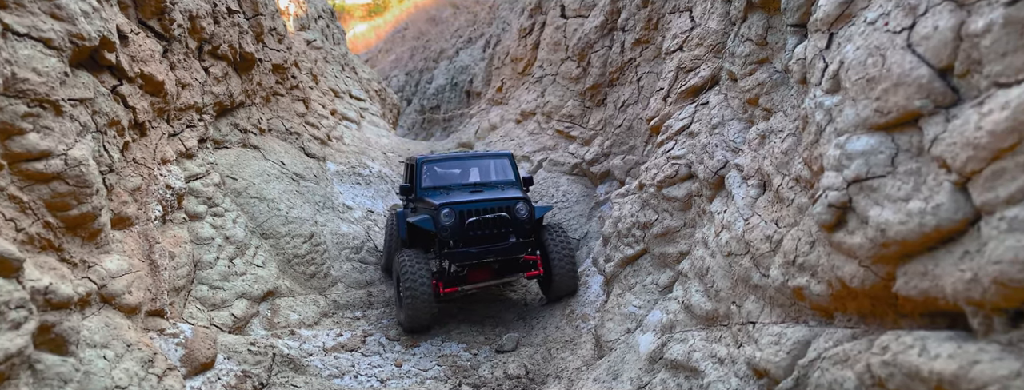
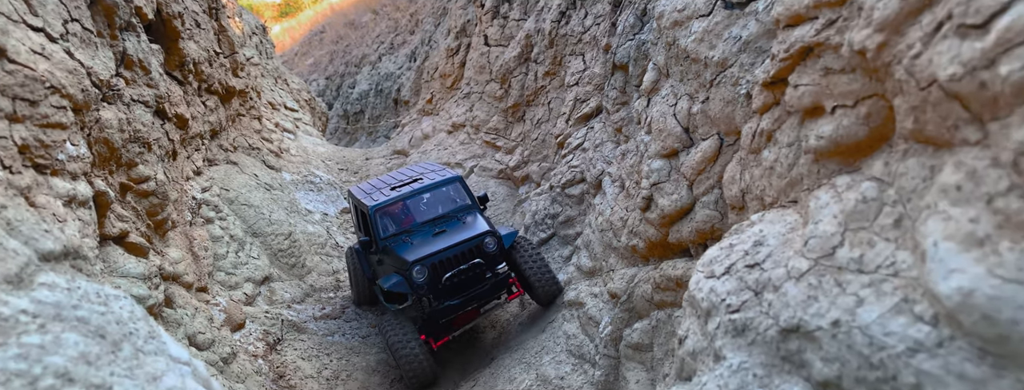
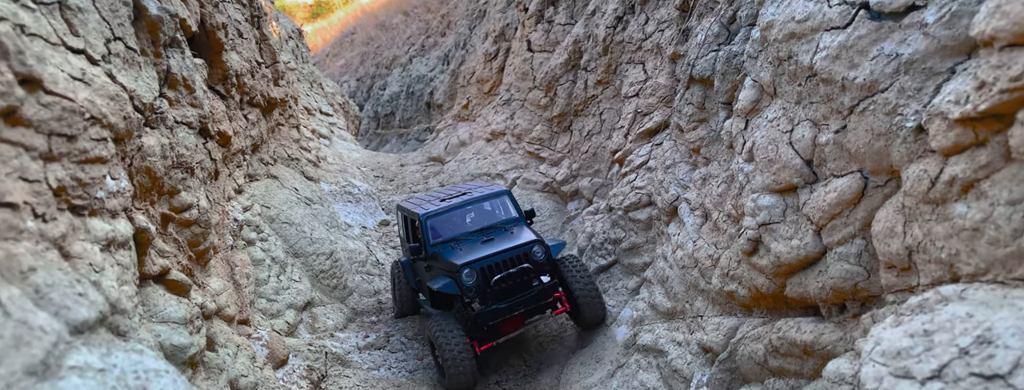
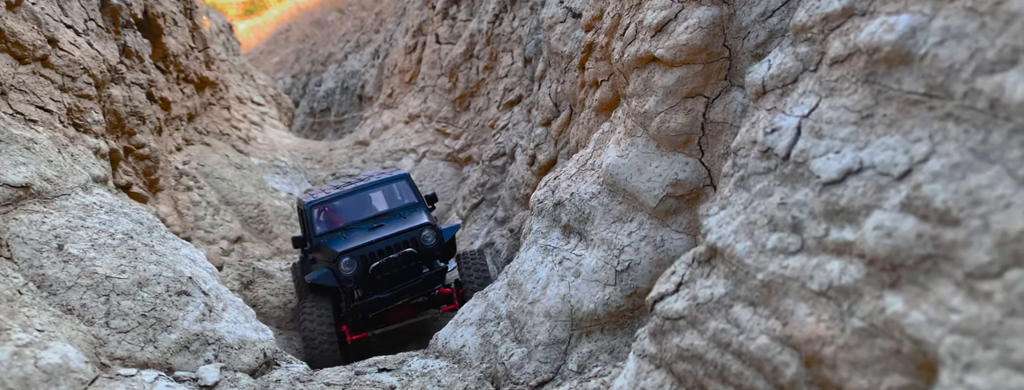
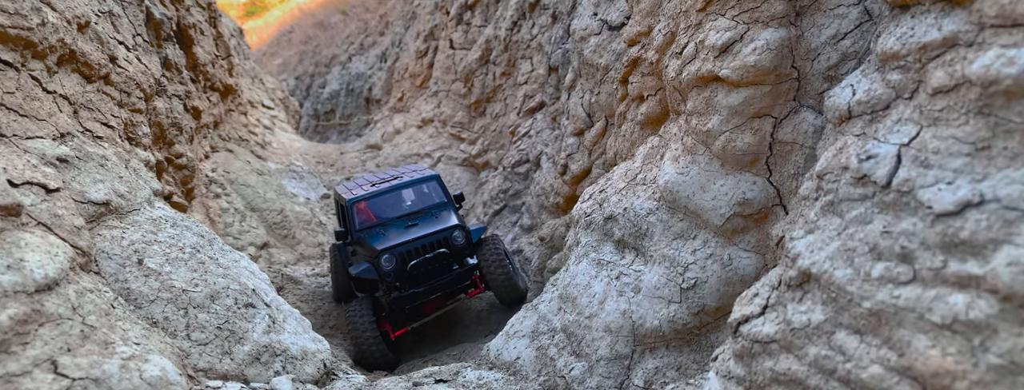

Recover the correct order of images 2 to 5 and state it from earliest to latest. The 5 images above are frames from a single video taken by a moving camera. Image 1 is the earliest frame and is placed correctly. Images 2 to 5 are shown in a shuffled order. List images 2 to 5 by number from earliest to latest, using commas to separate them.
3, 2, 5, 4
